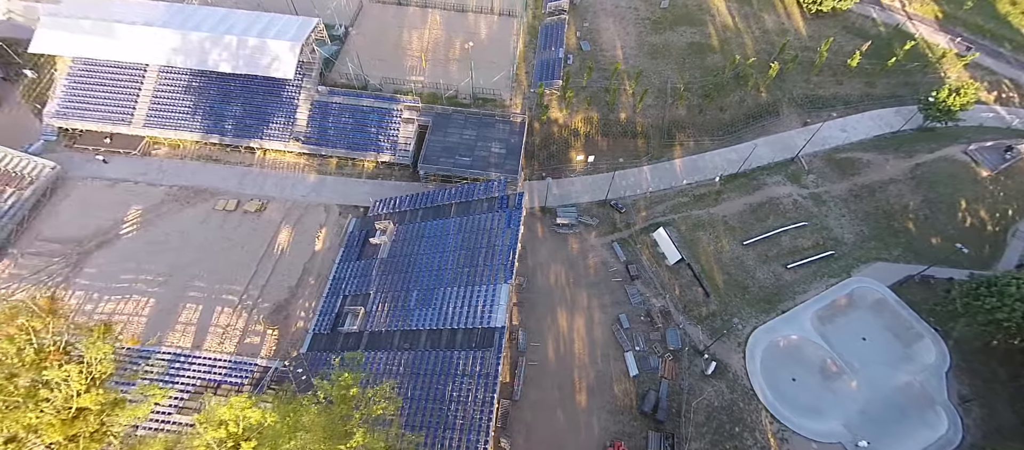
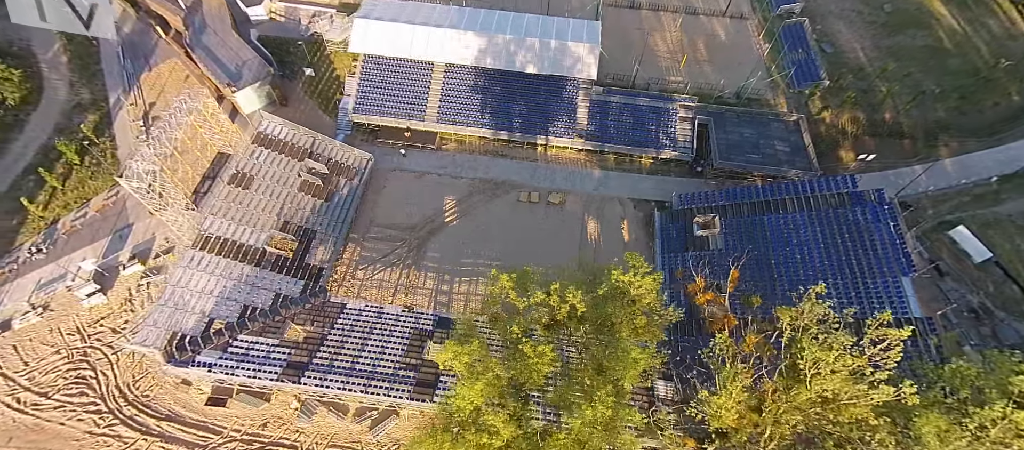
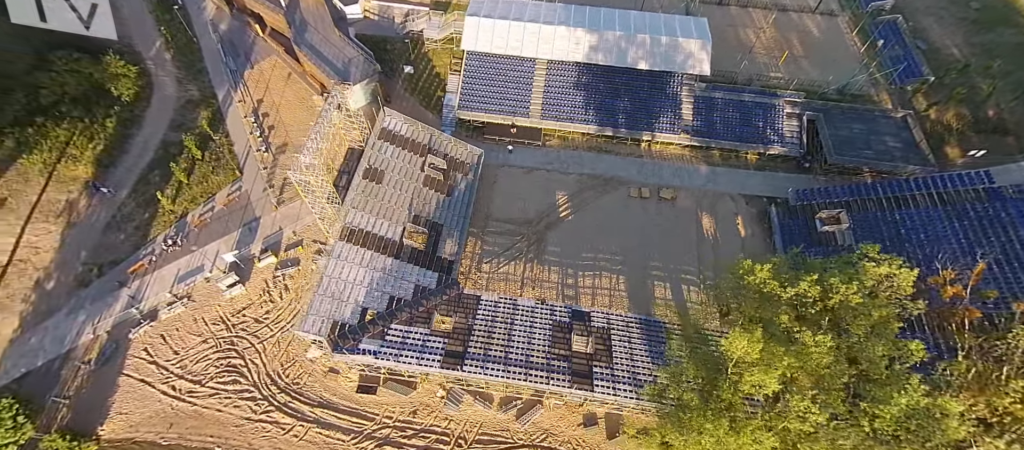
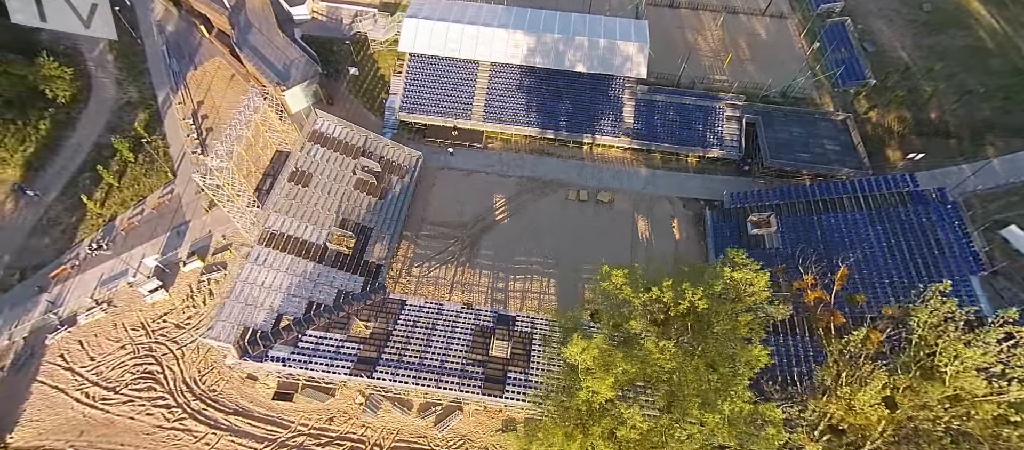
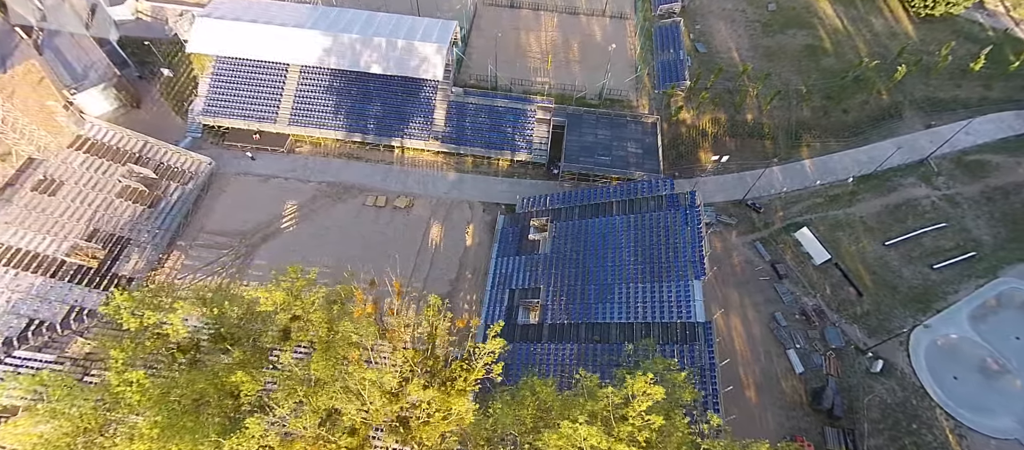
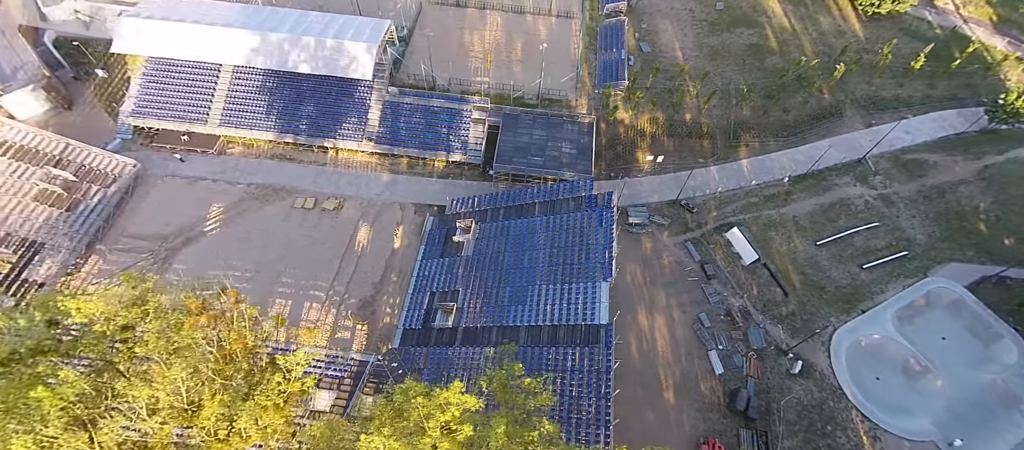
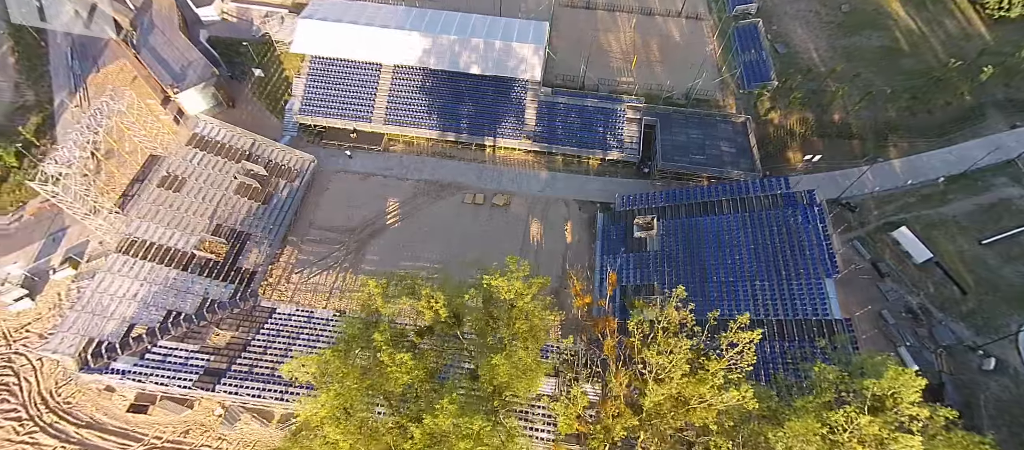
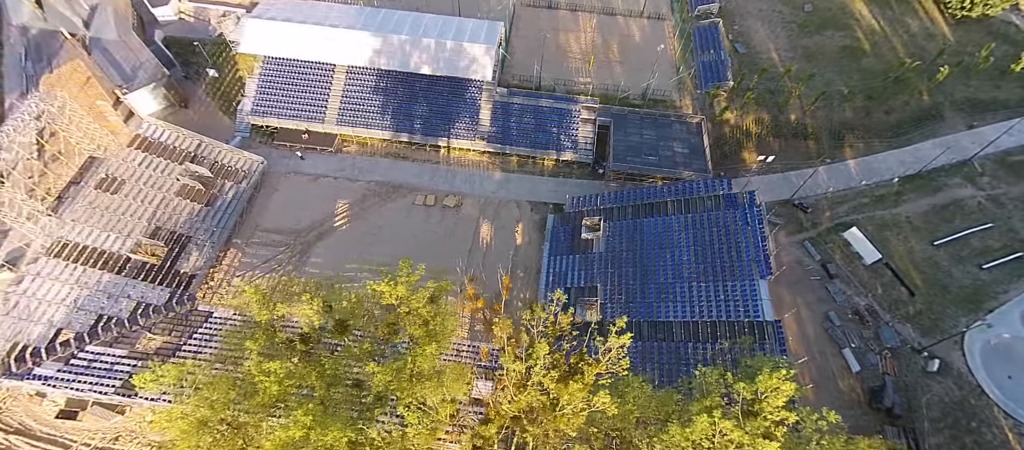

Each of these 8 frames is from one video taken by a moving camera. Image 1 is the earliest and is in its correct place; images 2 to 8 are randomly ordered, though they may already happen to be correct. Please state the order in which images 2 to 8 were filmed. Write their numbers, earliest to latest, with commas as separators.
6, 5, 8, 7, 2, 4, 3
